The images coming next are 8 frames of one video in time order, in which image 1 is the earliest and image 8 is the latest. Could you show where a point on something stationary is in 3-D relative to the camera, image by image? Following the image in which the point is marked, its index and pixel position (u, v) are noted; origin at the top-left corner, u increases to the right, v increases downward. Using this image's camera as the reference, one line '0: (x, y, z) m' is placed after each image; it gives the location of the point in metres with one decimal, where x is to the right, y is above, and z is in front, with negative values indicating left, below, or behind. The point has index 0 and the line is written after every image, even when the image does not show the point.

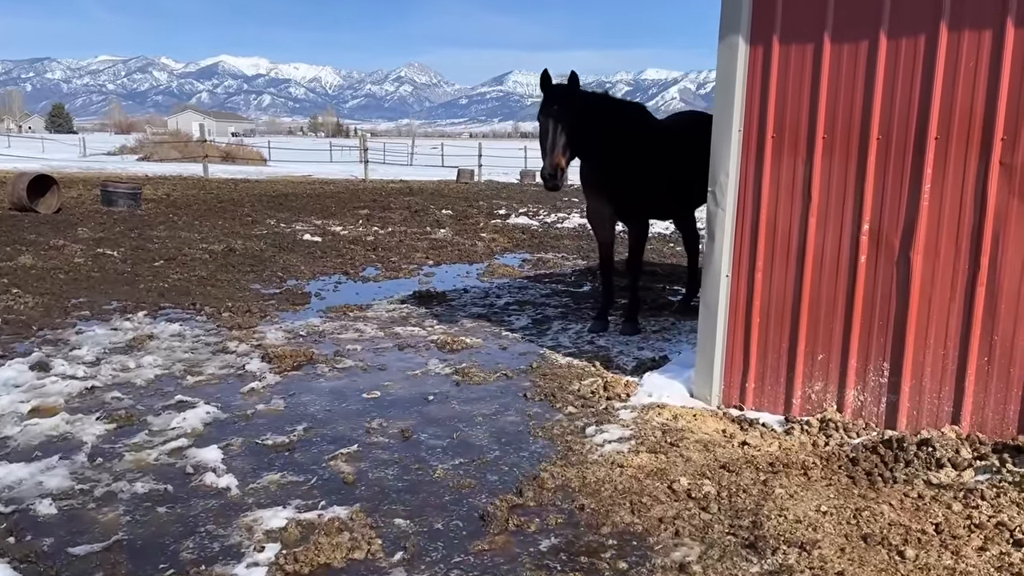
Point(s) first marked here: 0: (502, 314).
0: (-0.1, -0.2, +5.7) m
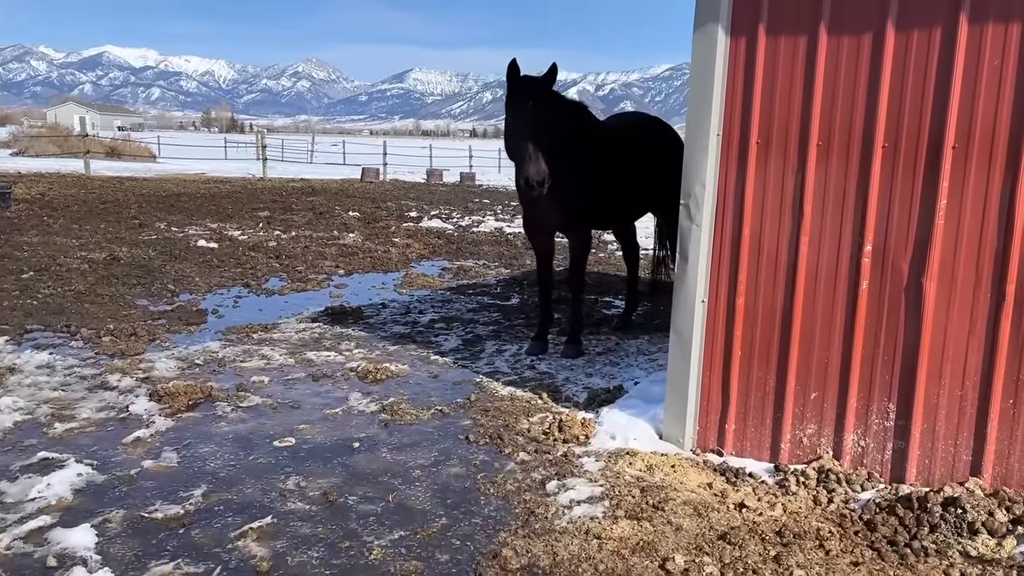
0: (-0.5, -0.3, +5.2) m
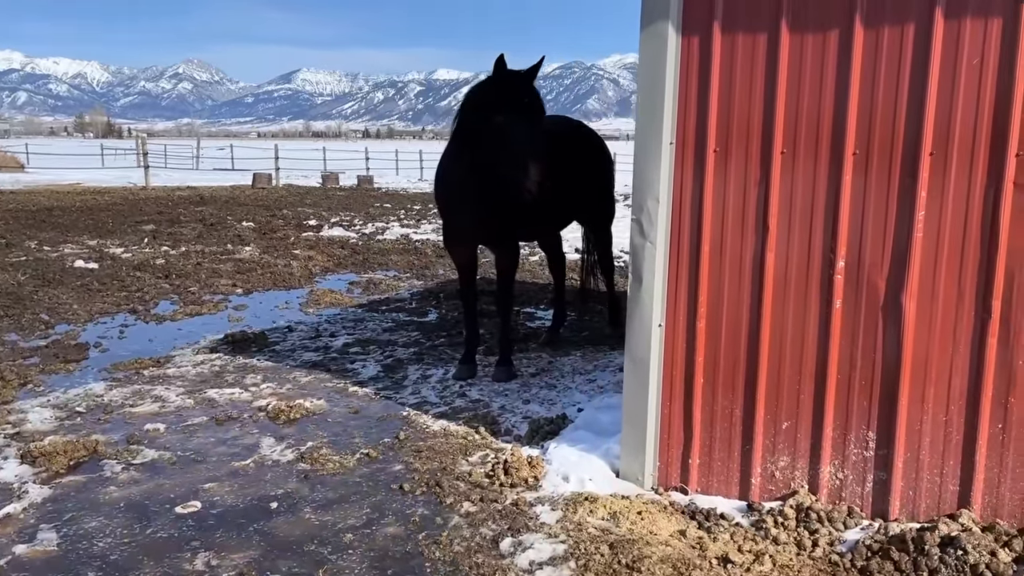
0: (-0.9, -0.4, +4.7) m
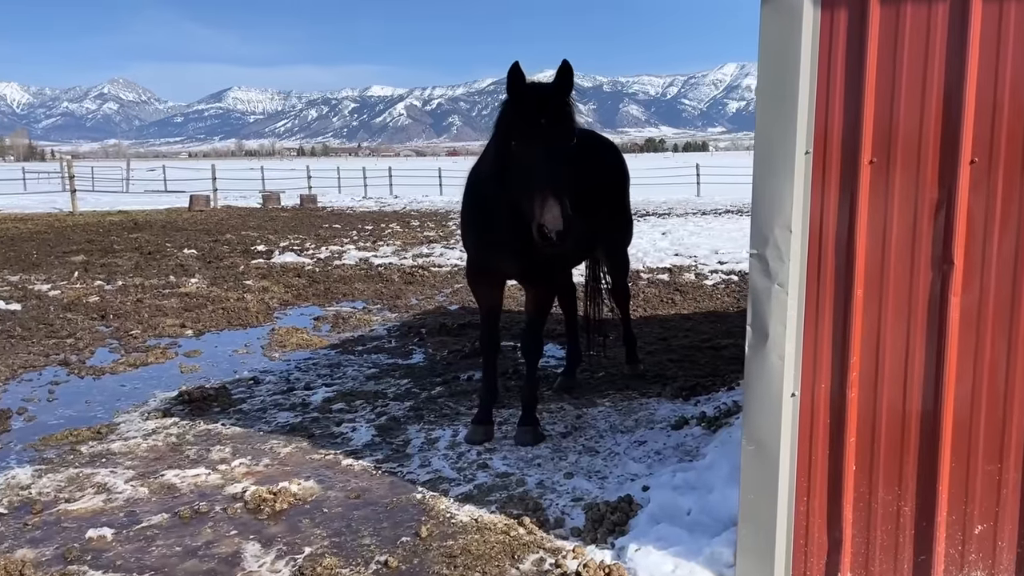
0: (-0.9, -0.6, +3.9) m
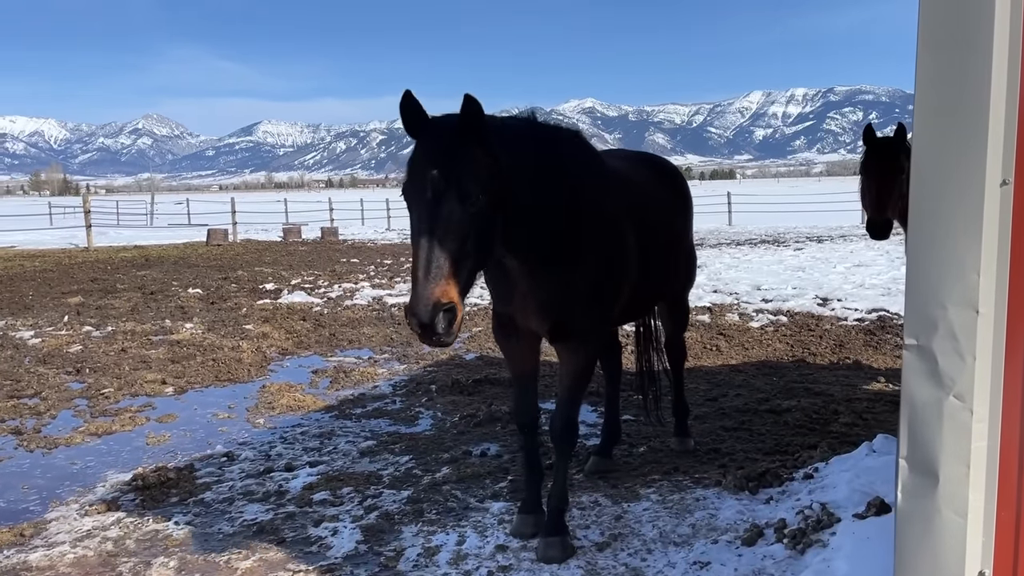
0: (-0.8, -0.9, +3.2) m
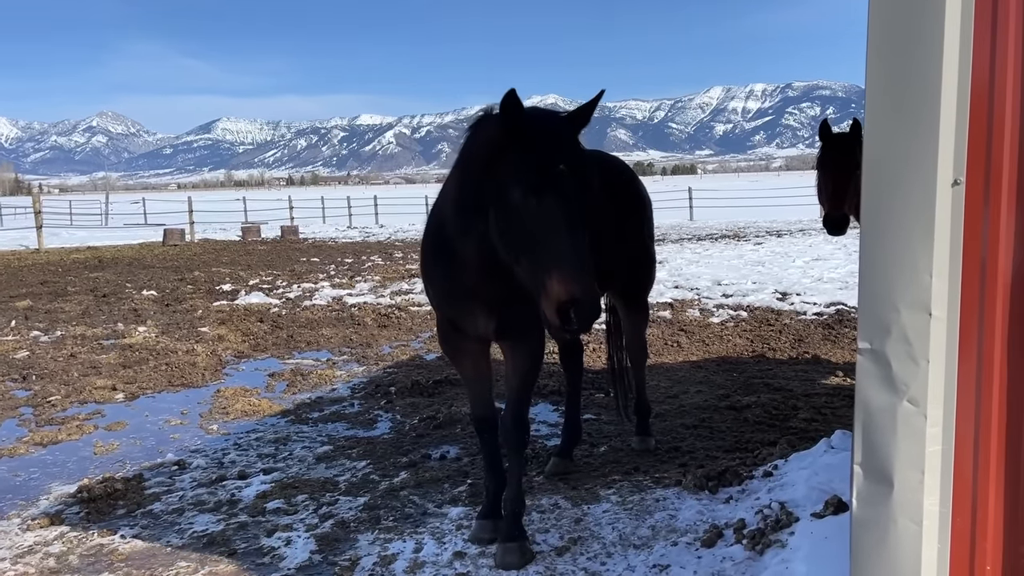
0: (-0.9, -0.9, +3.1) m
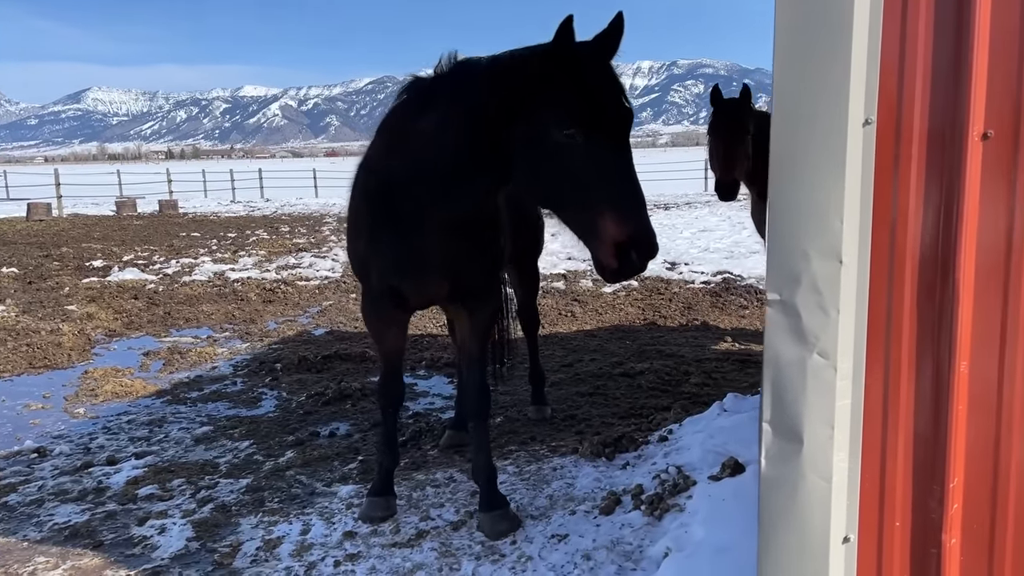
0: (-1.3, -0.8, +2.8) m
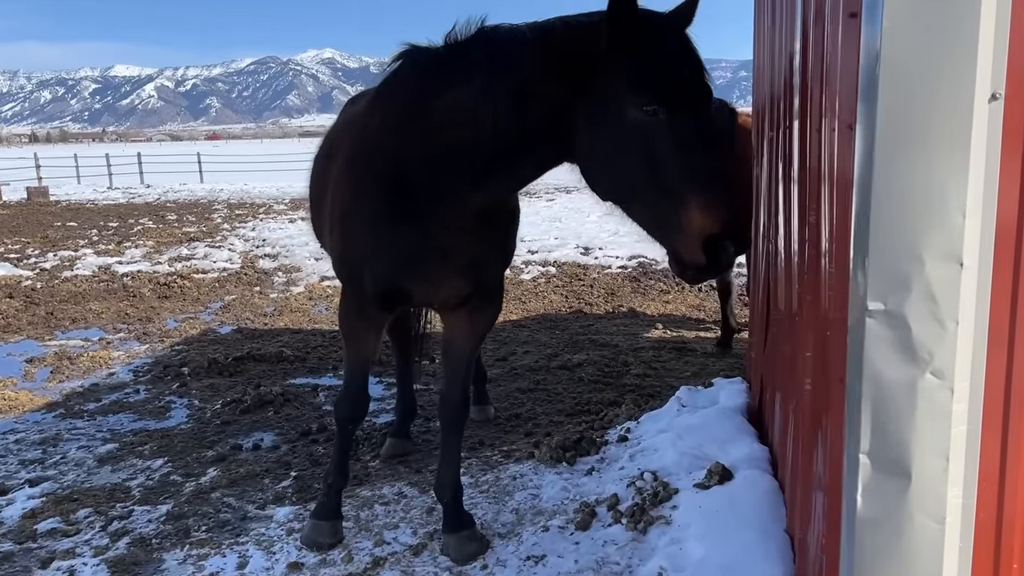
0: (-1.4, -0.8, +2.4) m
